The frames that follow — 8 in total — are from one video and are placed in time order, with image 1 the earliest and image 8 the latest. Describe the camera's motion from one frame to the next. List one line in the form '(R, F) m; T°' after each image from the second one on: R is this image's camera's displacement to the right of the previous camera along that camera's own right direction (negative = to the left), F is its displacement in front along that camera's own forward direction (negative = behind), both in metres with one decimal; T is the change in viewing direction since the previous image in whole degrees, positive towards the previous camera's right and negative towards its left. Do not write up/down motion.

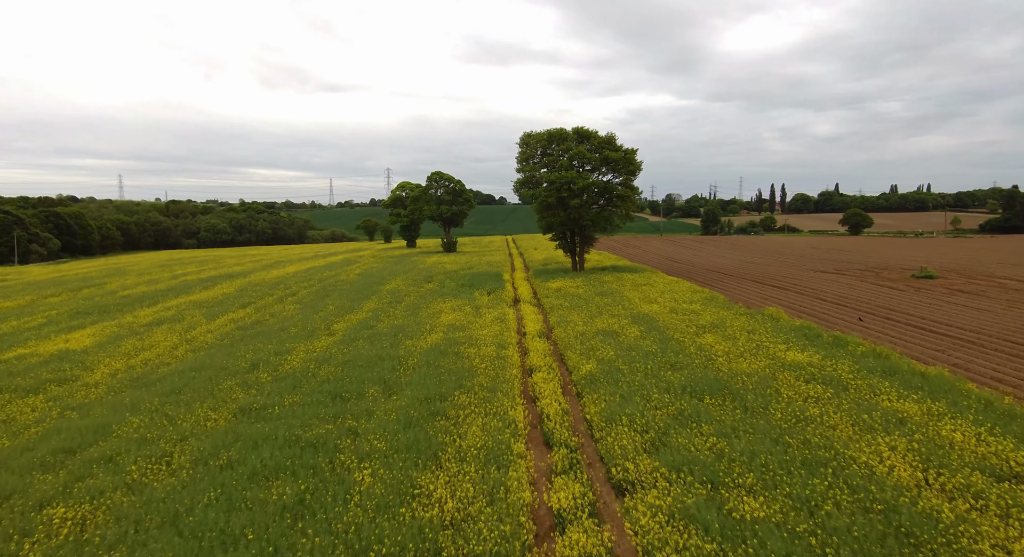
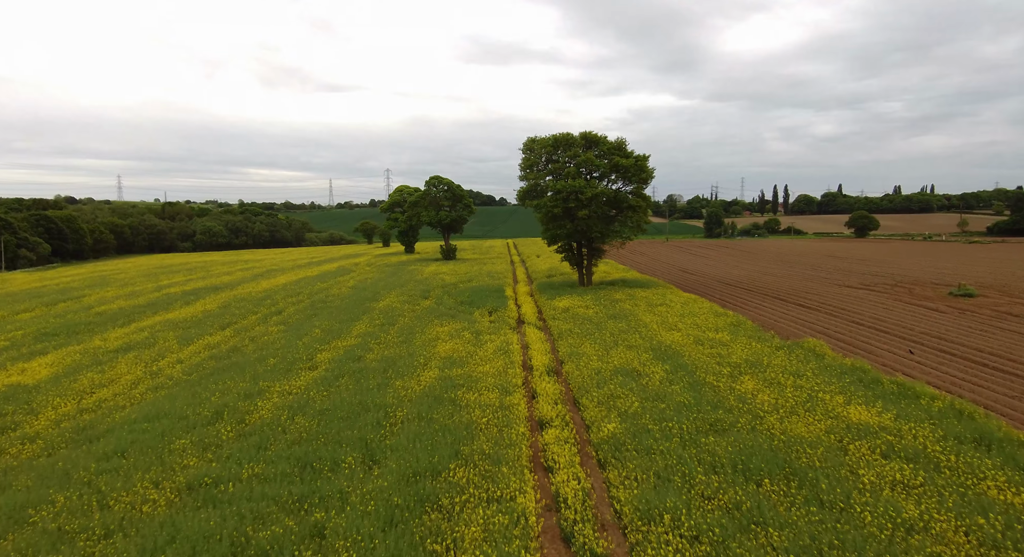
(-0.1, +1.7) m; 0°
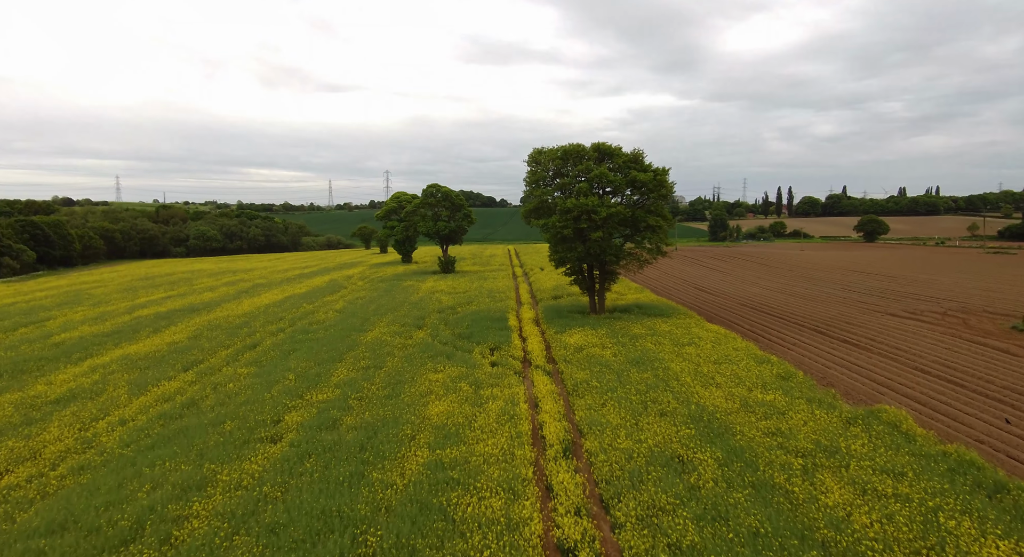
(-0.1, +2.3) m; 0°
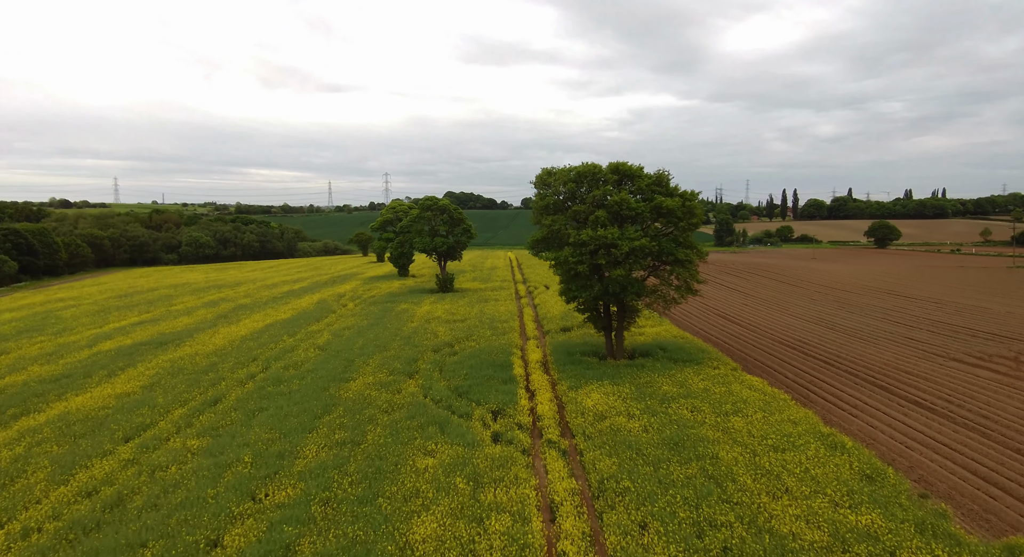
(-0.2, +2.7) m; 0°
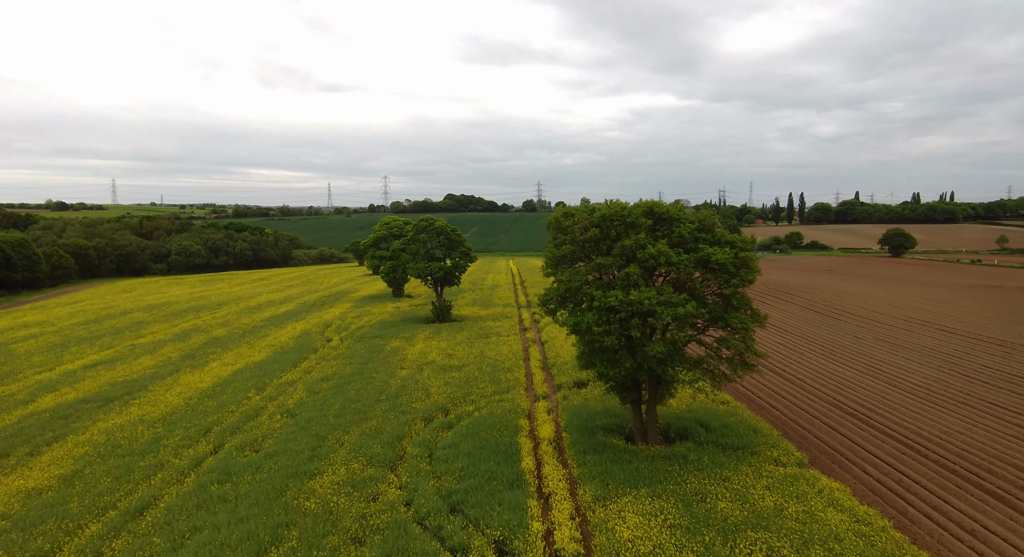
(-0.2, +3.4) m; 0°
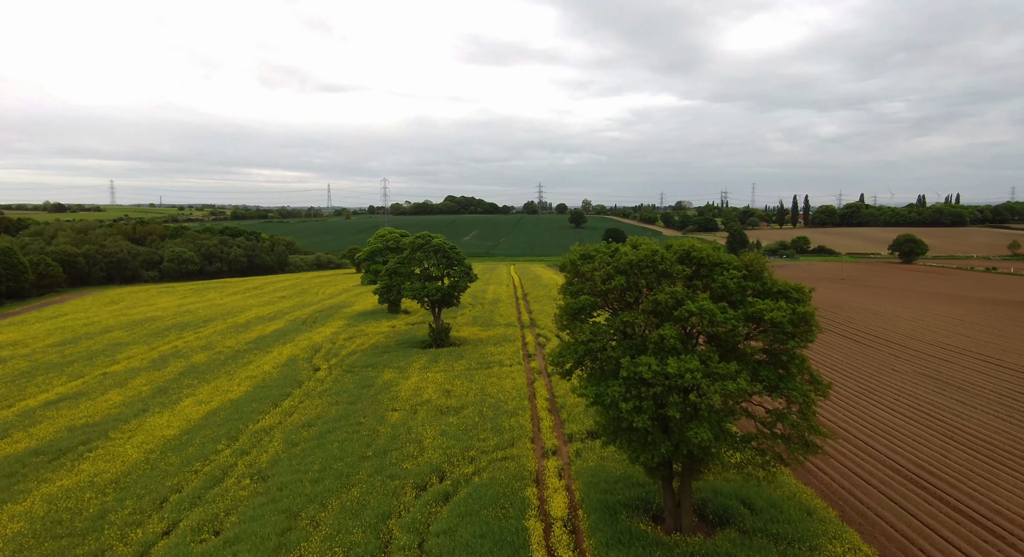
(-0.1, +2.4) m; 0°
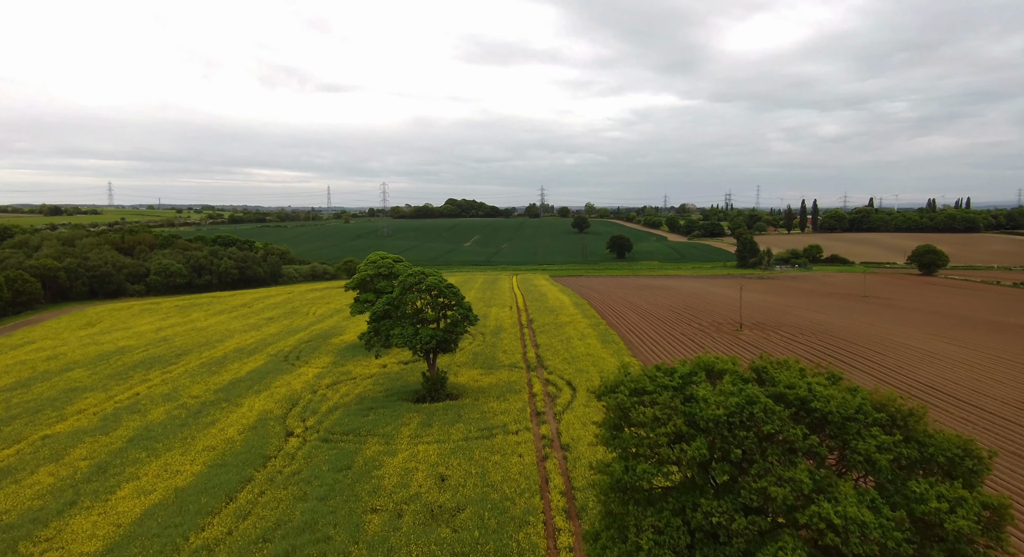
(-0.2, +4.0) m; 0°
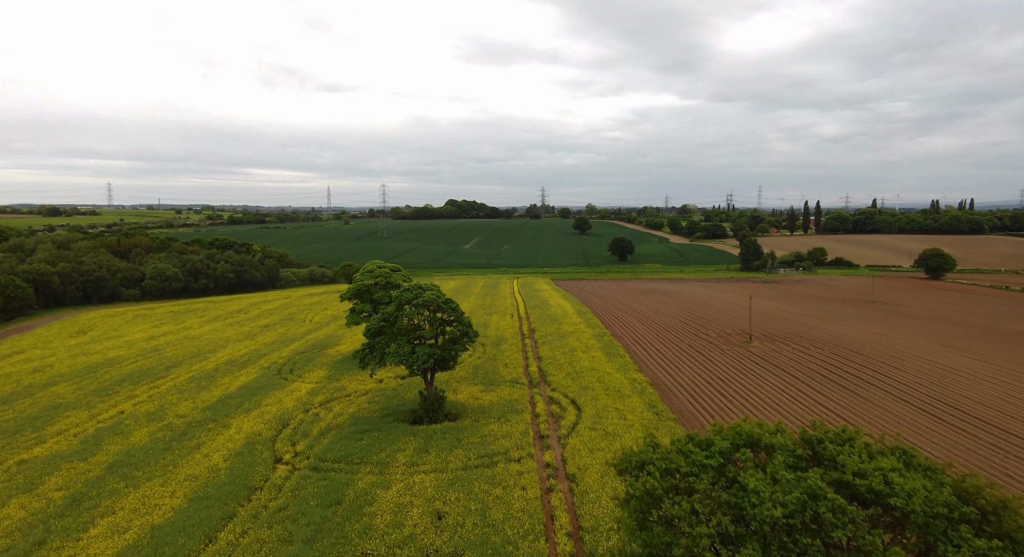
(-0.1, +1.3) m; 0°
